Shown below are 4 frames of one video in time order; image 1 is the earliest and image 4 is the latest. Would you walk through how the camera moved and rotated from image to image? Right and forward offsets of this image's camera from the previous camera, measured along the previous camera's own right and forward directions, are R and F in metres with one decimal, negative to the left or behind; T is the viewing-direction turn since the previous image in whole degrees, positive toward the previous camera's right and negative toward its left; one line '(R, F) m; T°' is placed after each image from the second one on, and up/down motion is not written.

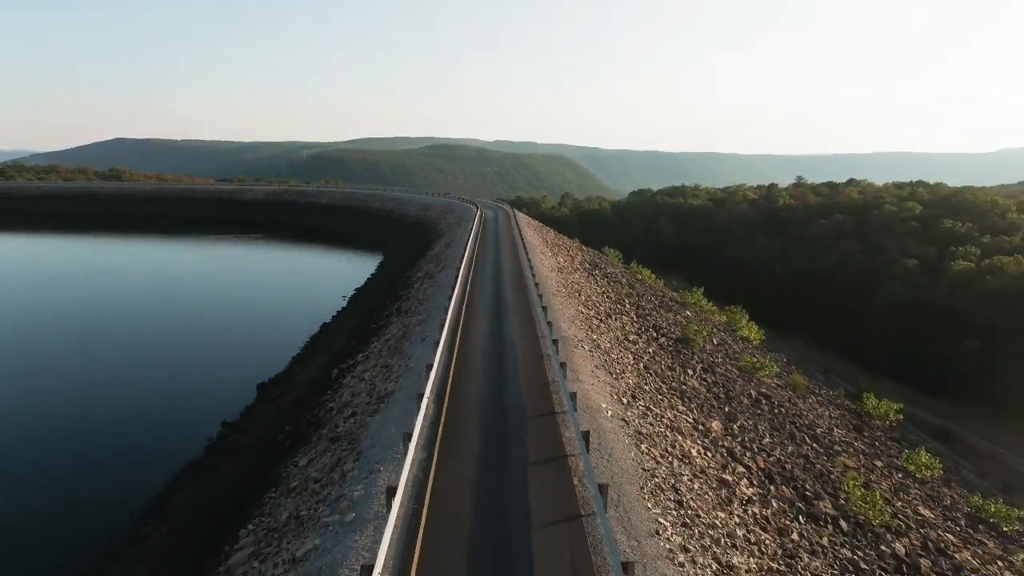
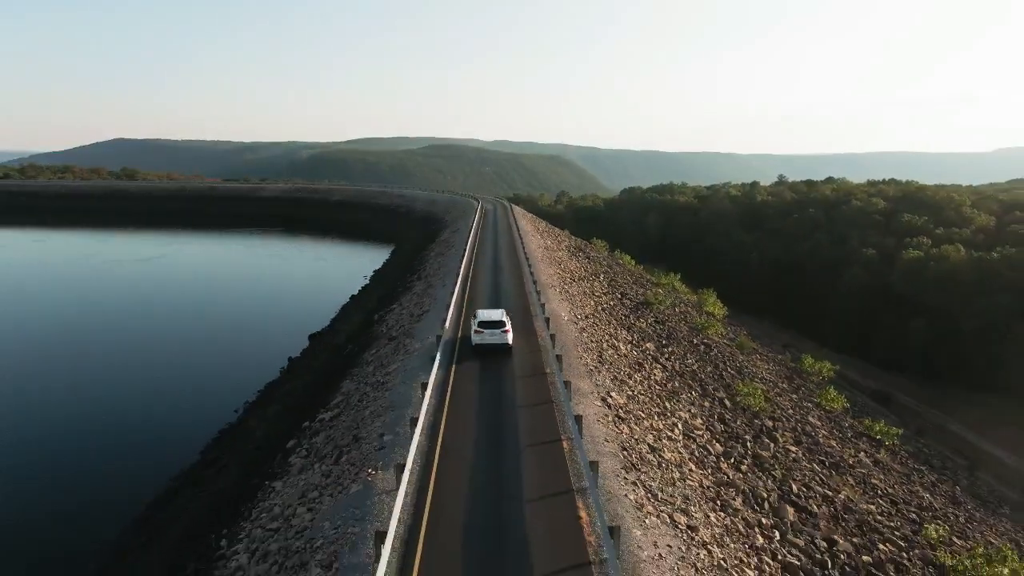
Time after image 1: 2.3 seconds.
(+0.1, -1.6) m; 0°
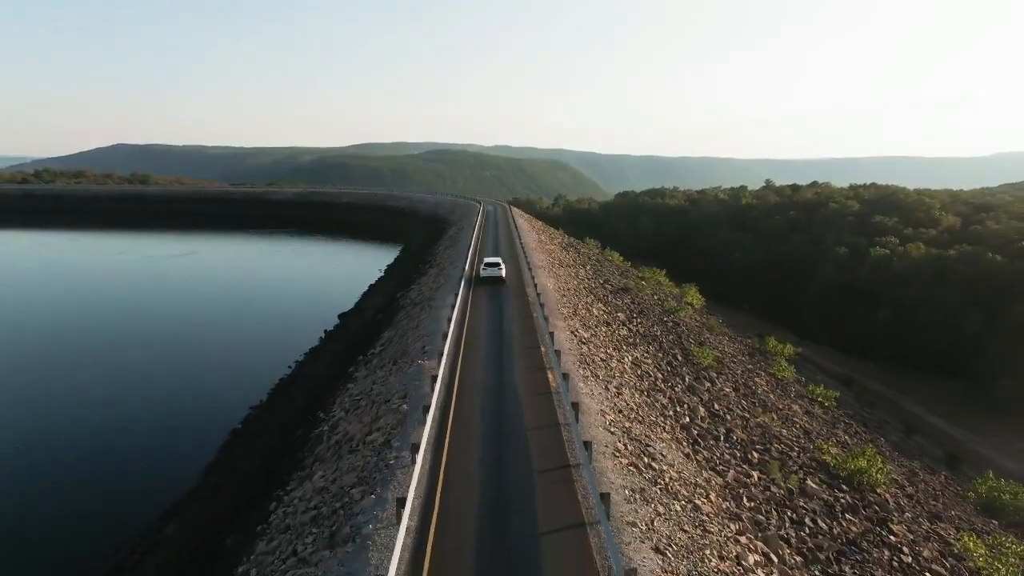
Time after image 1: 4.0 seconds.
(0.0, -1.3) m; 0°
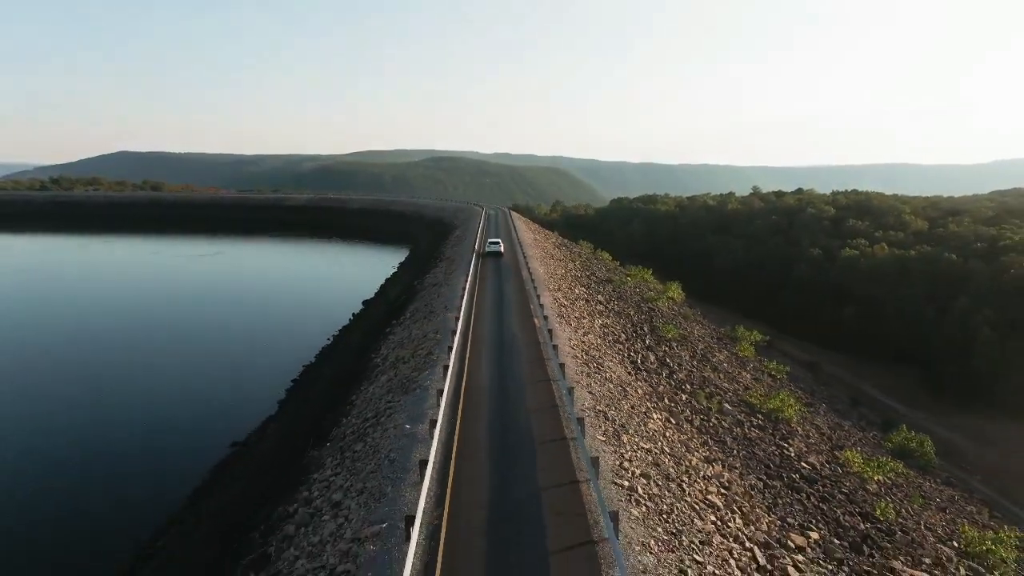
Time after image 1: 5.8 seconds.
(0.0, -1.4) m; 0°
